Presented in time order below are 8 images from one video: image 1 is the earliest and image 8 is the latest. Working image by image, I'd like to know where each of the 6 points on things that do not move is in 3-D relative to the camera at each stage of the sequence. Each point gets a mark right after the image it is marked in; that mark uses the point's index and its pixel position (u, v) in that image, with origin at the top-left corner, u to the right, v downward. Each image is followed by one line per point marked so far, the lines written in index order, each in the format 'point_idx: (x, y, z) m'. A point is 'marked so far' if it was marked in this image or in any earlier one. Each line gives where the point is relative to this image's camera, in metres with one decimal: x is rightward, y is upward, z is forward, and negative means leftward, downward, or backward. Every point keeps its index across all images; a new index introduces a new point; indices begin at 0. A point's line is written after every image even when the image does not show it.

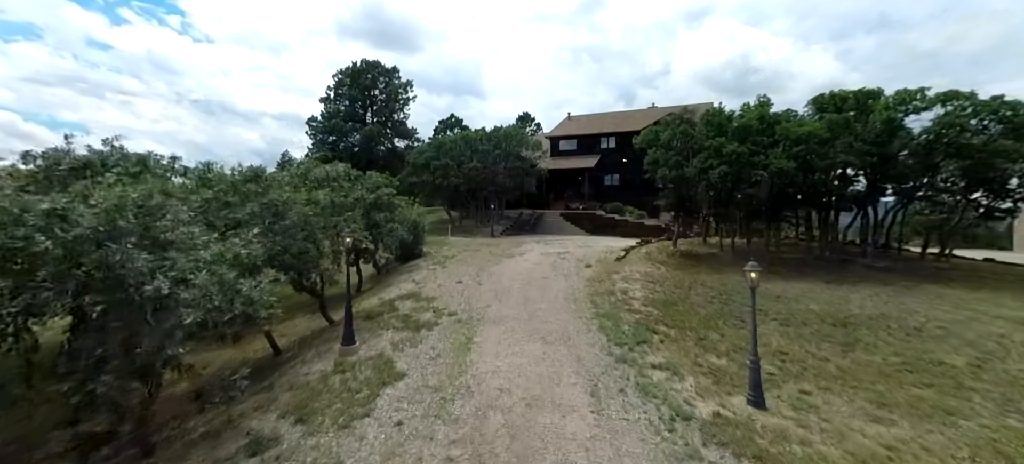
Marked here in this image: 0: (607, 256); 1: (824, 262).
0: (+4.7, -1.3, +20.0) m
1: (+13.1, -1.2, +16.9) m
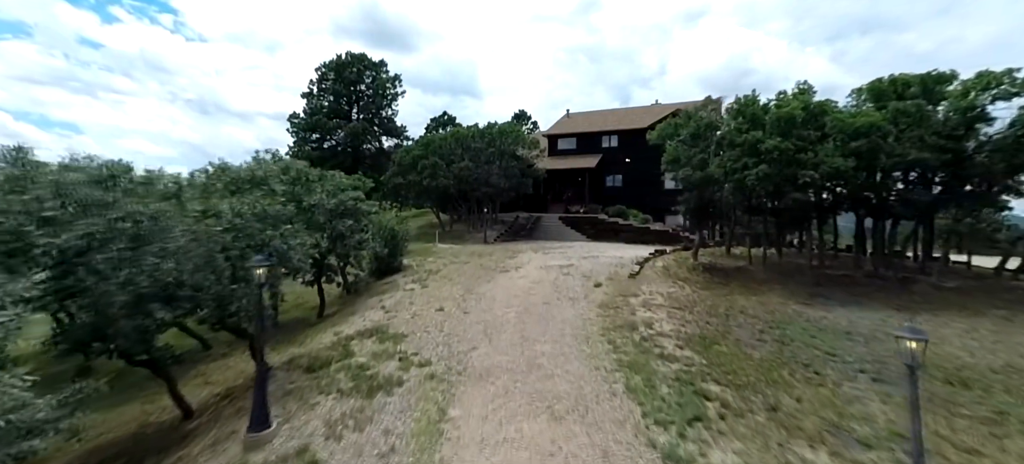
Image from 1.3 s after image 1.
0: (+4.5, -1.7, +17.1) m
1: (+12.9, -1.7, +14.1) m
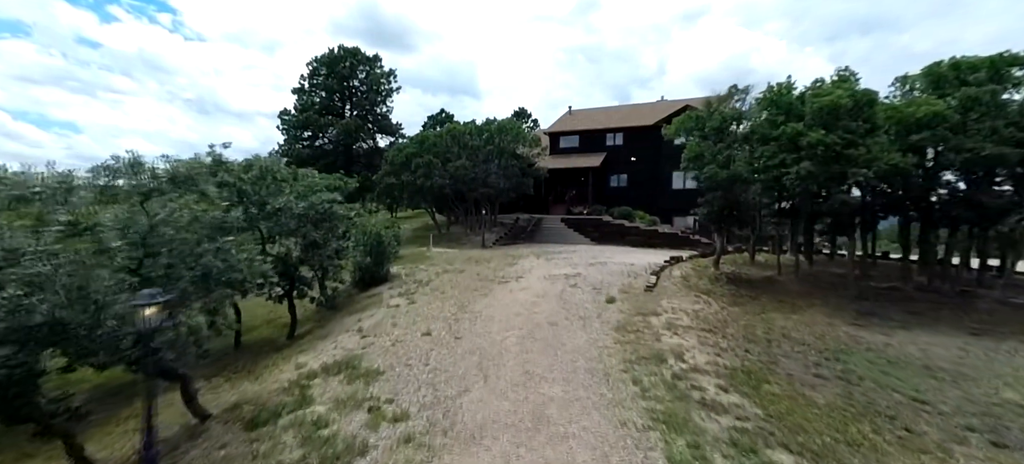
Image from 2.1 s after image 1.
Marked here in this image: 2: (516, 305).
0: (+4.5, -1.9, +15.2) m
1: (+12.9, -1.9, +12.2) m
2: (+0.2, -2.3, +12.8) m
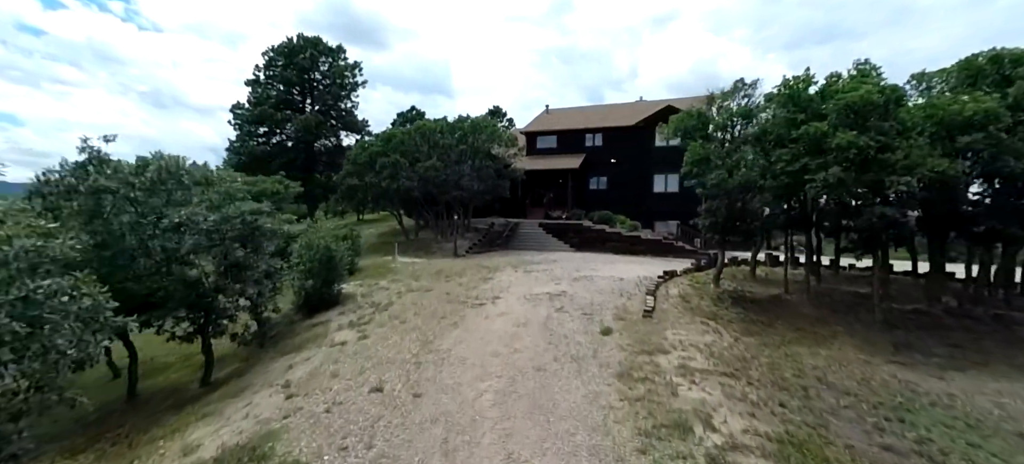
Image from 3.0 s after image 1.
0: (+3.7, -2.4, +13.2) m
1: (+12.3, -2.3, +10.7) m
2: (-0.5, -2.8, +10.5) m
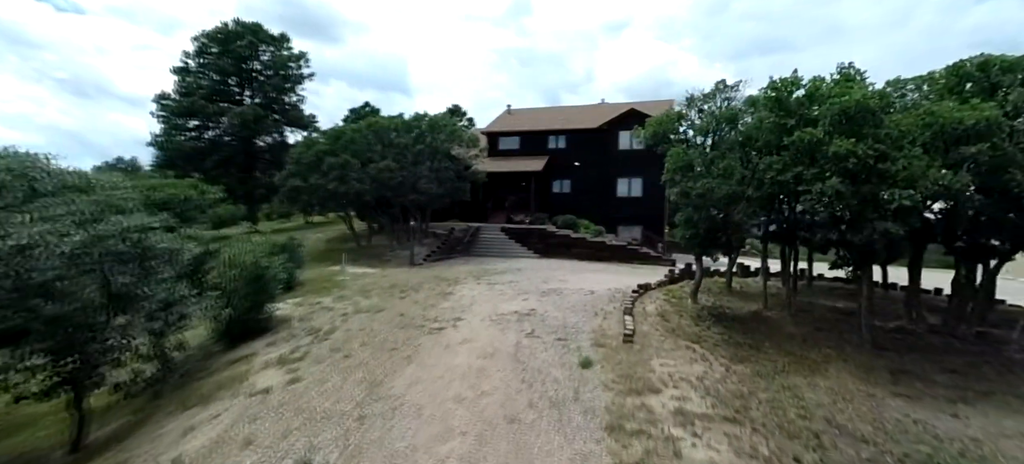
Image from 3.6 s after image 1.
0: (+2.7, -2.8, +11.9) m
1: (+11.5, -2.7, +10.3) m
2: (-1.2, -3.2, +8.9) m
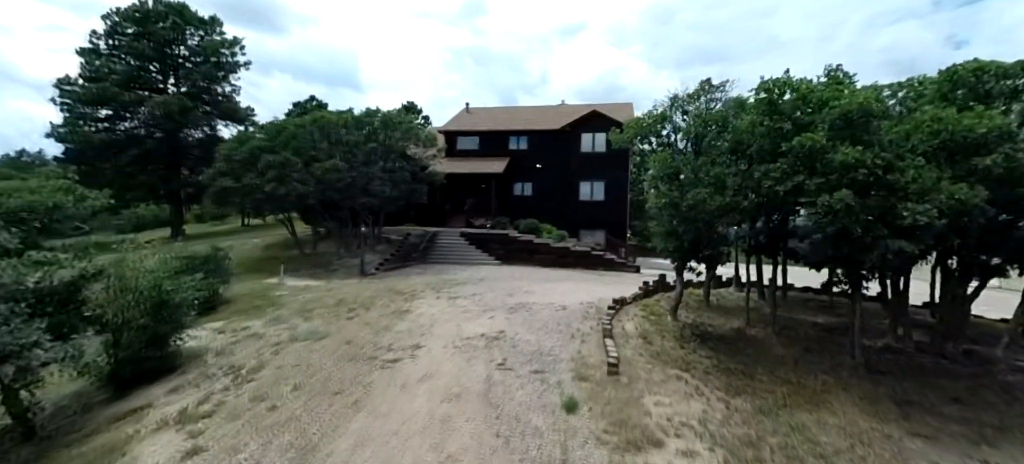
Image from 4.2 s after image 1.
0: (+1.8, -3.2, +10.6) m
1: (+10.7, -3.1, +9.9) m
2: (-1.7, -3.6, +7.1) m
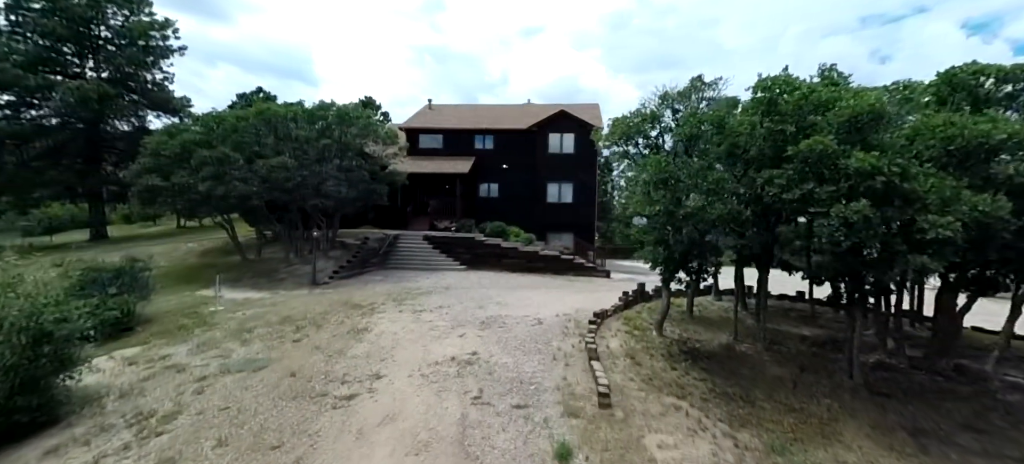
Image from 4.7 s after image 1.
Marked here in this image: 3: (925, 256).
0: (+1.3, -3.5, +9.4) m
1: (+10.2, -3.4, +9.6) m
2: (-1.9, -3.9, +5.6) m
3: (+7.2, -0.4, +7.1) m
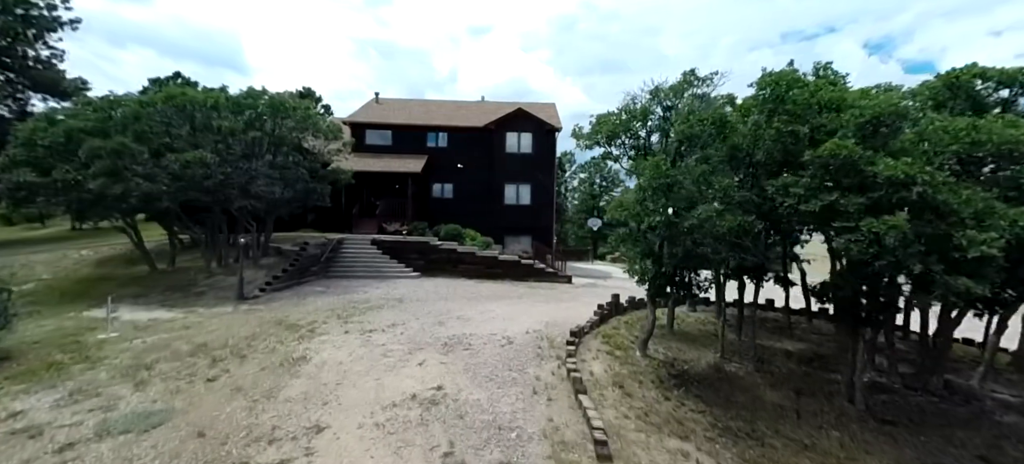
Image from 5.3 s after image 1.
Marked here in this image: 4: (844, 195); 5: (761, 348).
0: (+0.8, -3.8, +7.9) m
1: (+9.7, -3.6, +9.2) m
2: (-1.9, -4.2, +3.8) m
3: (+7.0, -0.7, +6.4) m
4: (+5.7, +0.6, +6.9) m
5: (+7.2, -3.3, +11.6) m
